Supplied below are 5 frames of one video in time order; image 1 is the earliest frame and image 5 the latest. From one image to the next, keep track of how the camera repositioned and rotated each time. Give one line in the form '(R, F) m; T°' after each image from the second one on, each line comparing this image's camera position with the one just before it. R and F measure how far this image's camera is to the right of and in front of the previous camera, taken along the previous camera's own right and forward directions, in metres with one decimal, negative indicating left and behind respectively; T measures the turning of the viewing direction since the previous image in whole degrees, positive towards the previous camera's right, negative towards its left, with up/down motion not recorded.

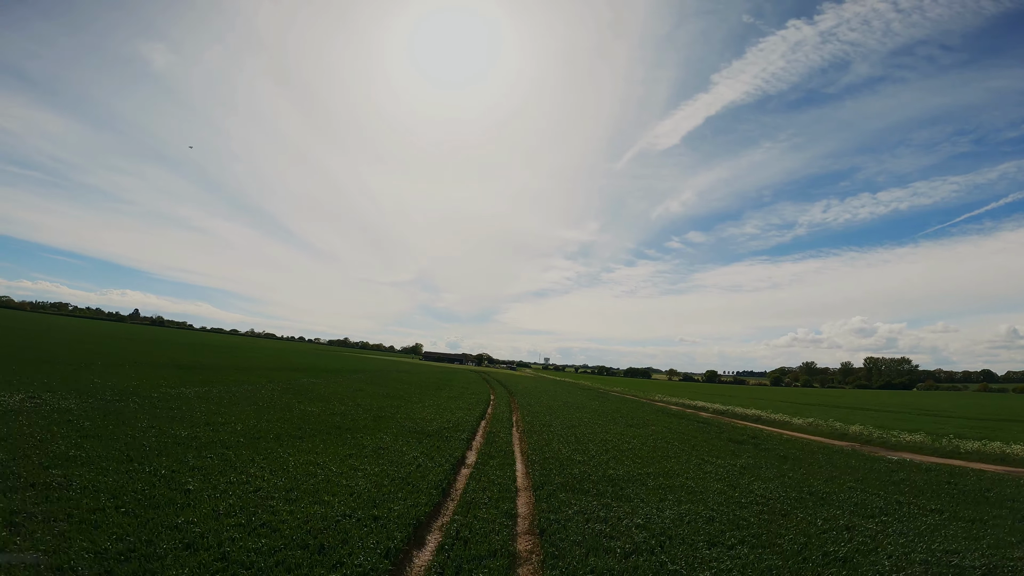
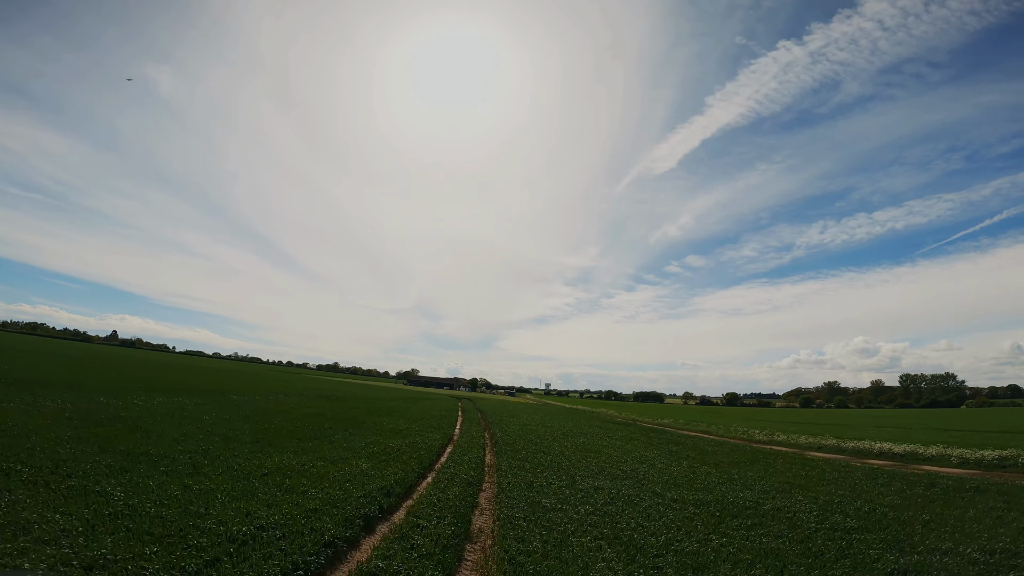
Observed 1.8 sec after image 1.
(+0.3, +7.8) m; 0°
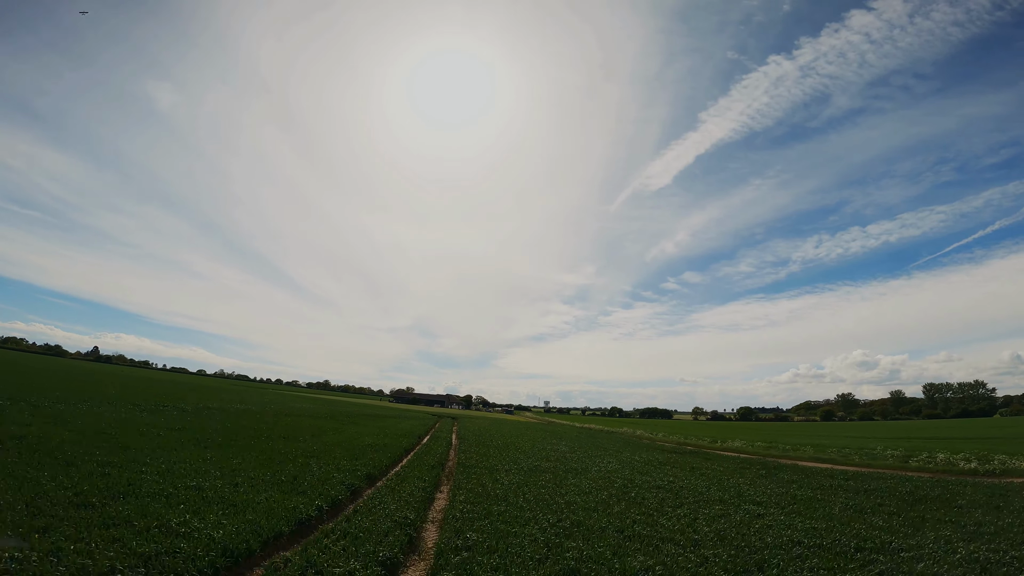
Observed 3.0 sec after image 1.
(+0.1, +4.9) m; 0°
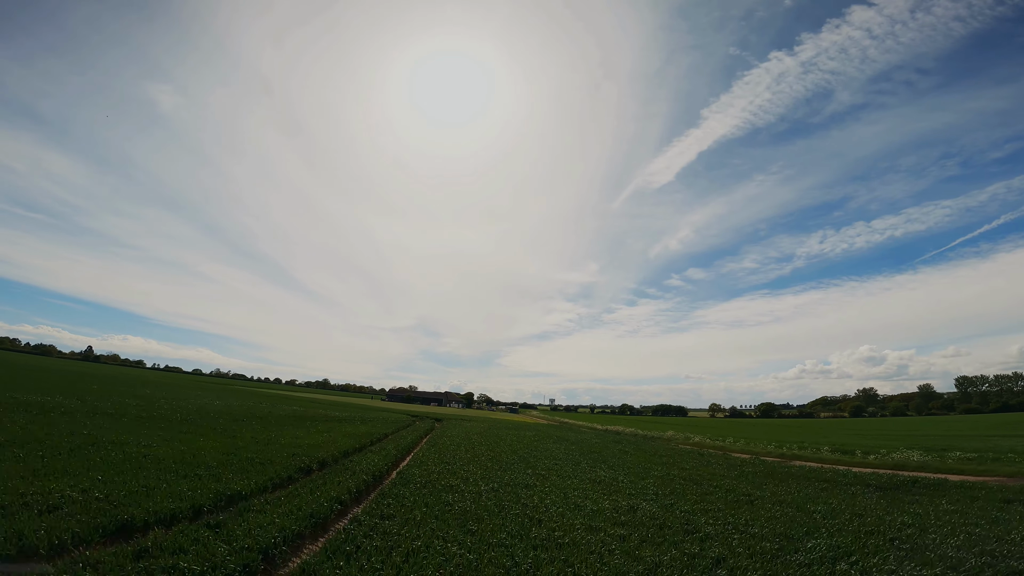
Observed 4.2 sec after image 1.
(-0.1, +4.5) m; -1°
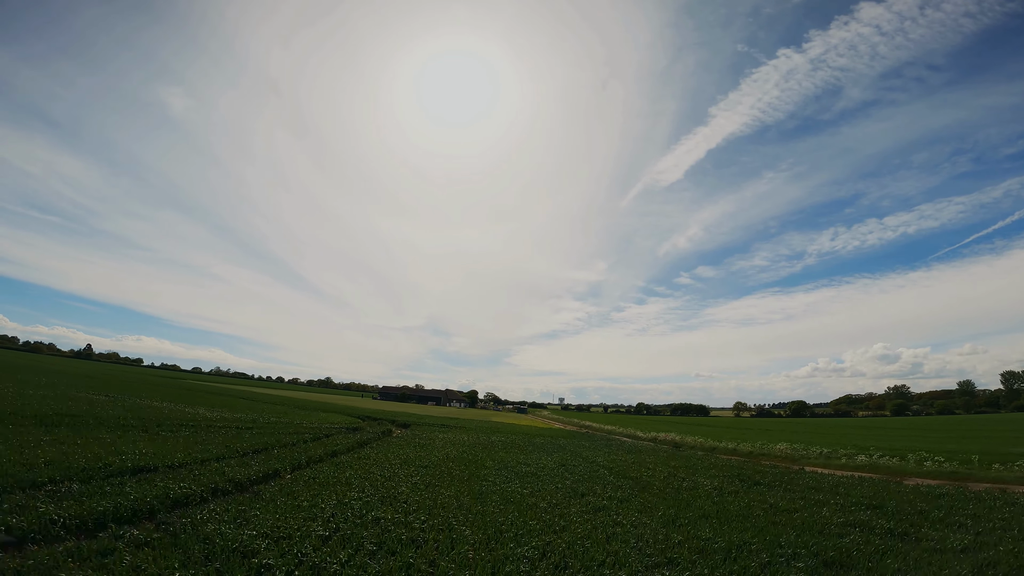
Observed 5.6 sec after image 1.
(0.0, +4.9) m; -1°
